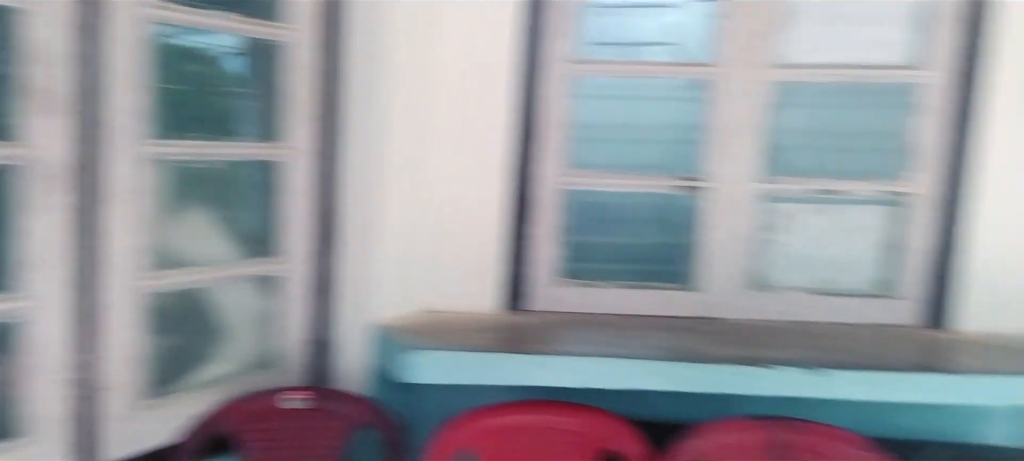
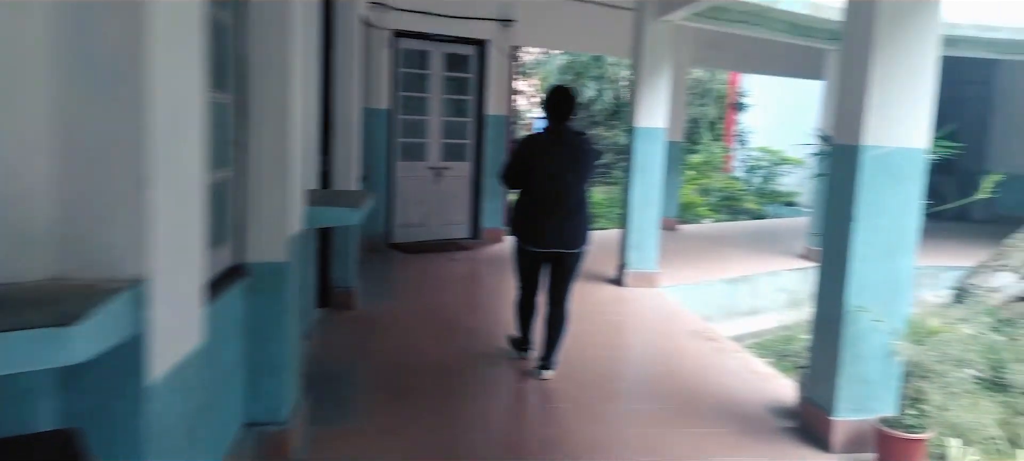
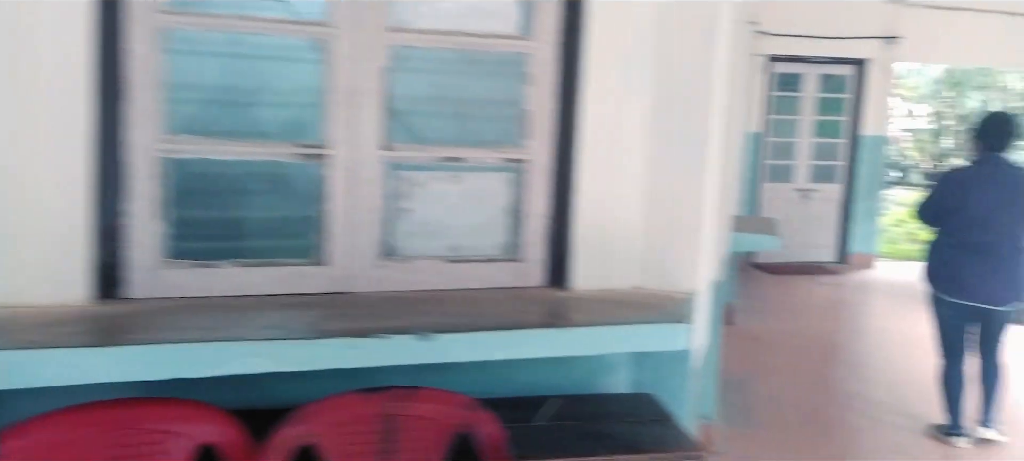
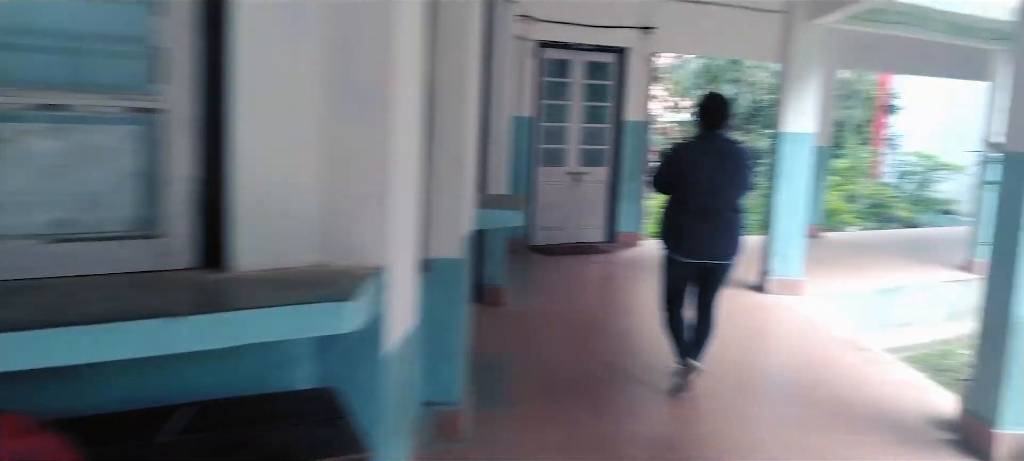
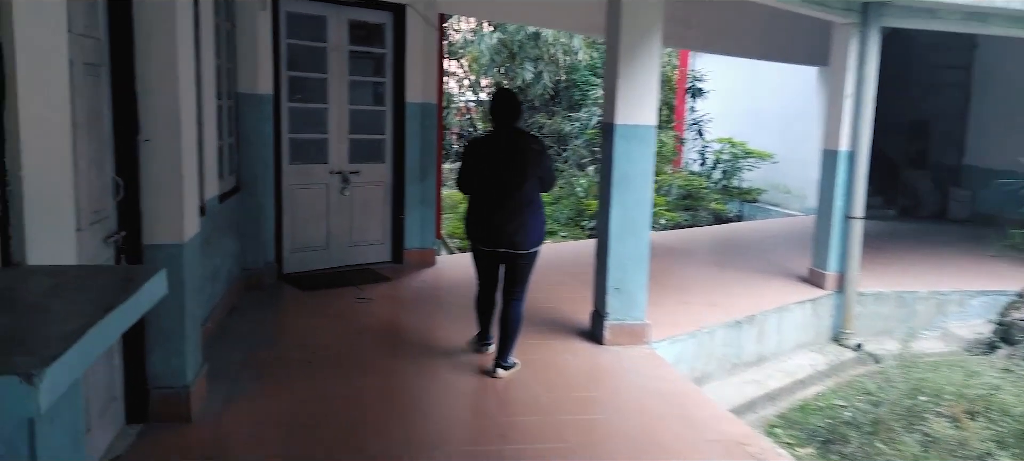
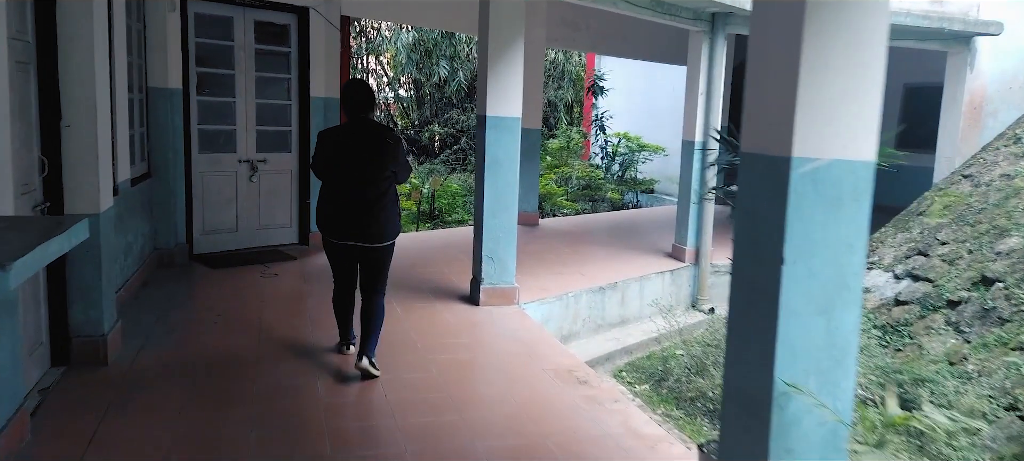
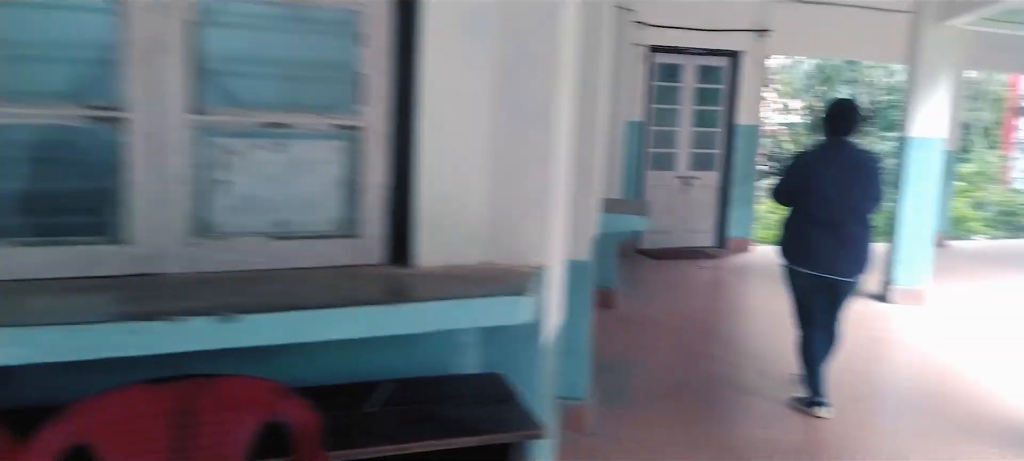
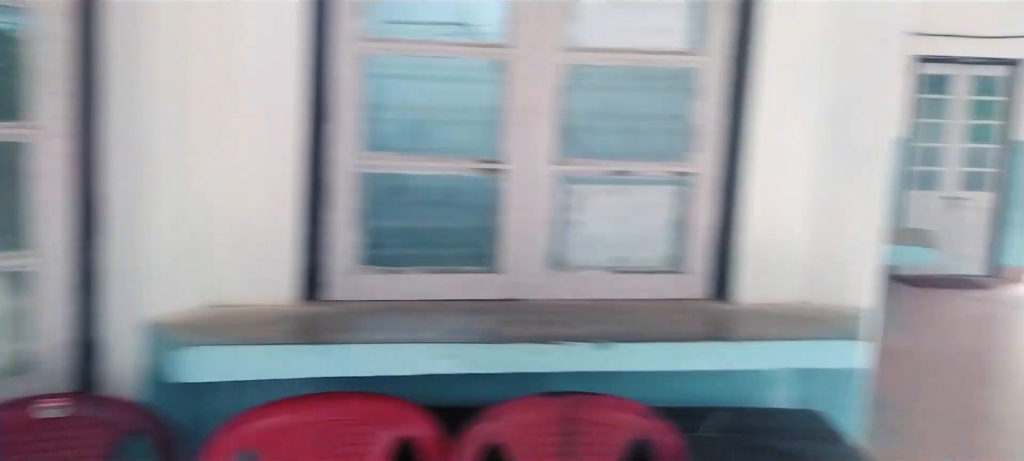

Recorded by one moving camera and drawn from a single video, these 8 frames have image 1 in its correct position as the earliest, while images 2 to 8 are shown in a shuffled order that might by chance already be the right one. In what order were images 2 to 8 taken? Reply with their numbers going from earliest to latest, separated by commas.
8, 3, 7, 4, 2, 6, 5
